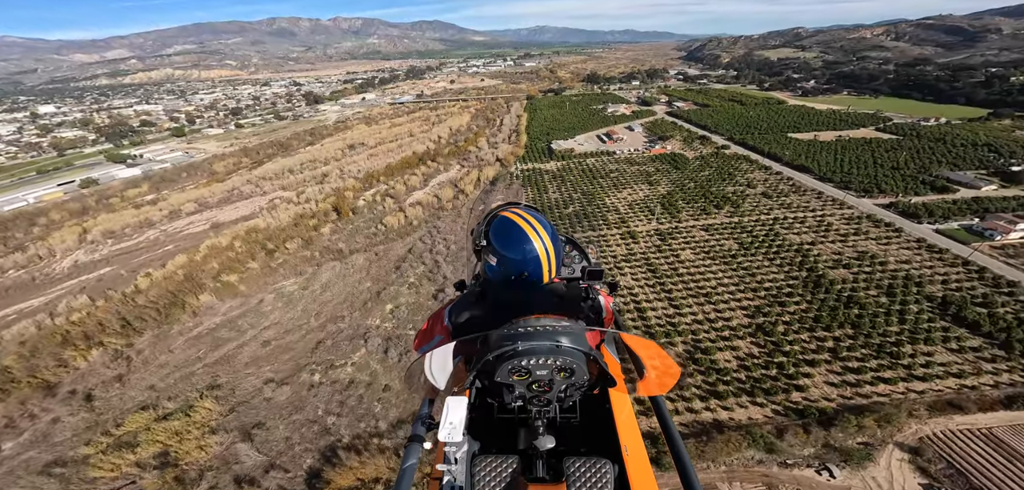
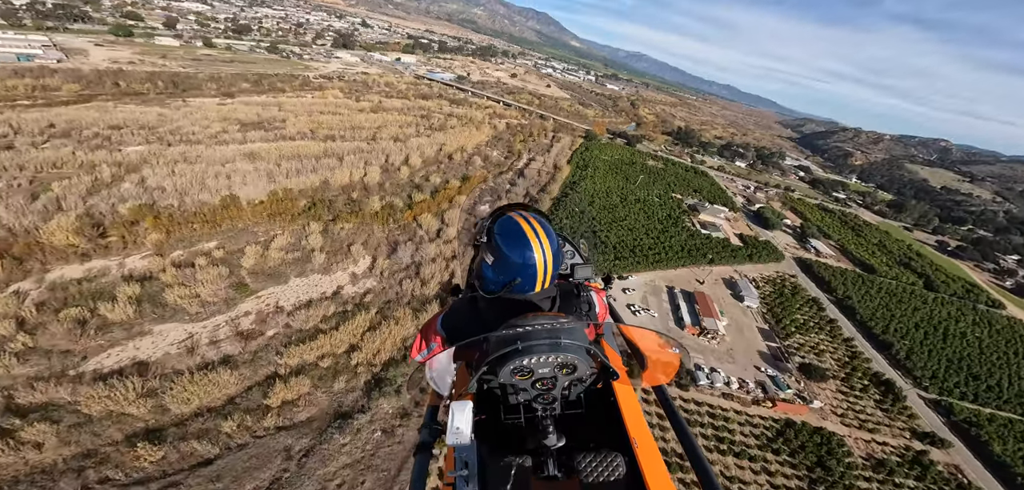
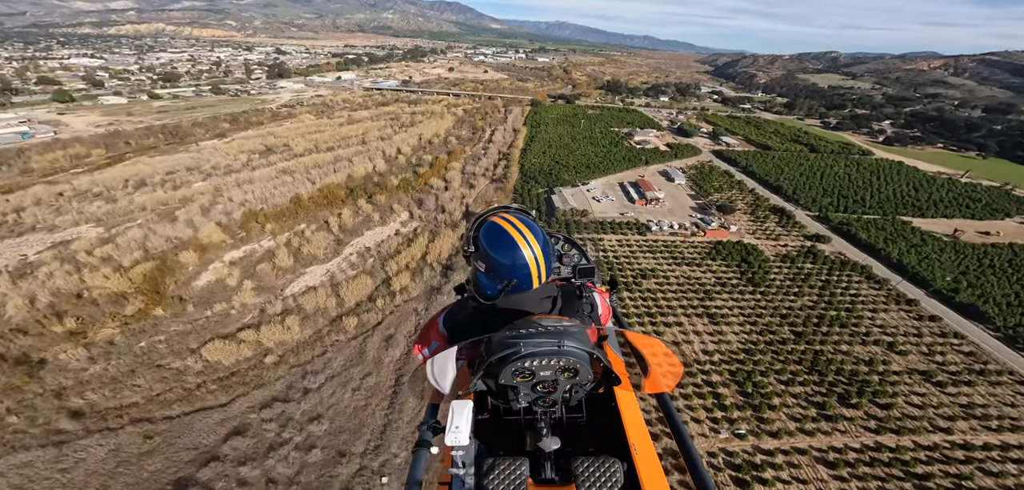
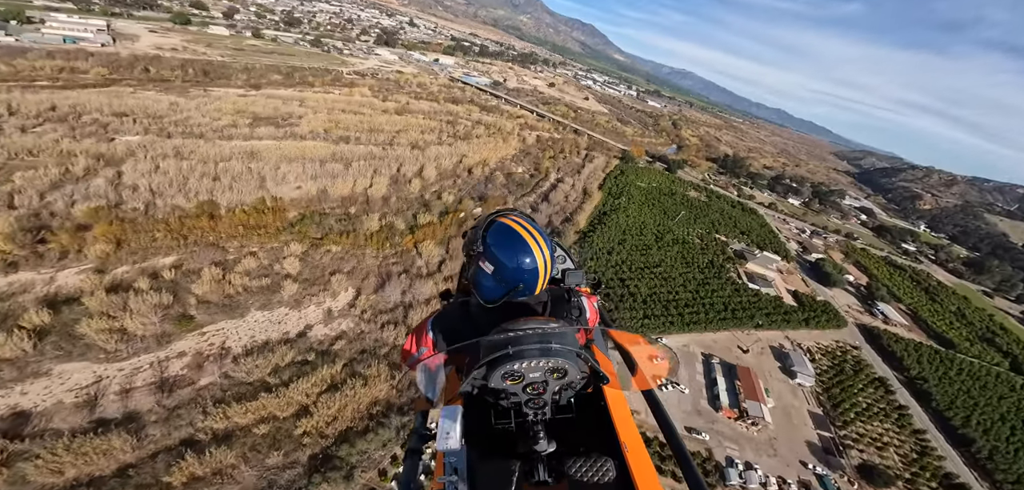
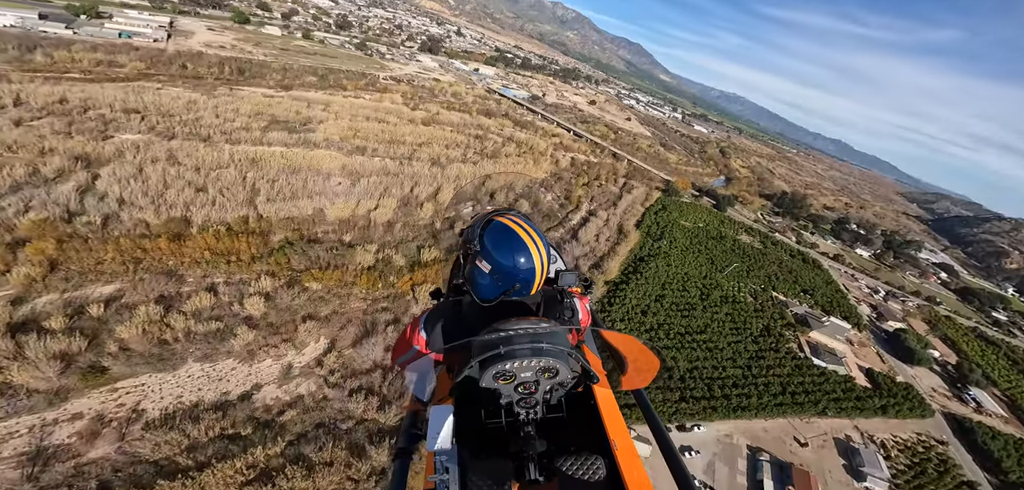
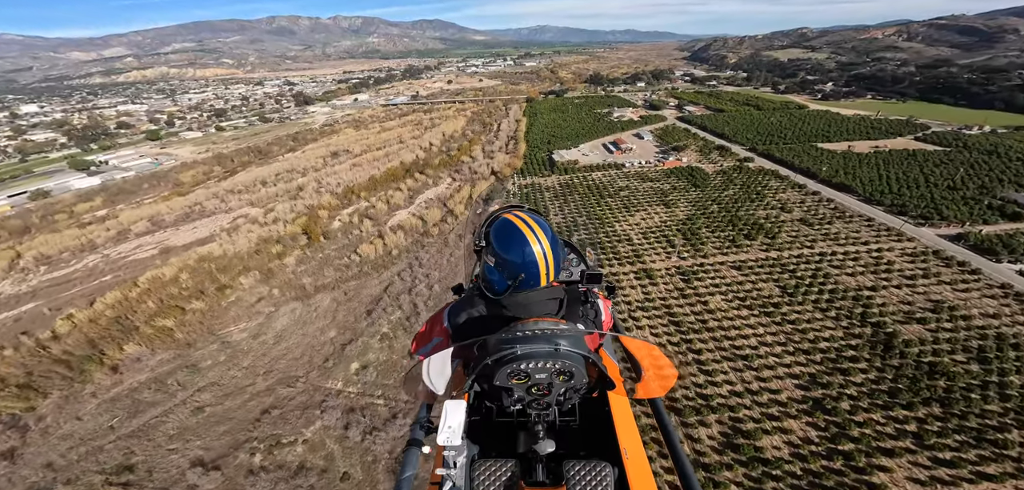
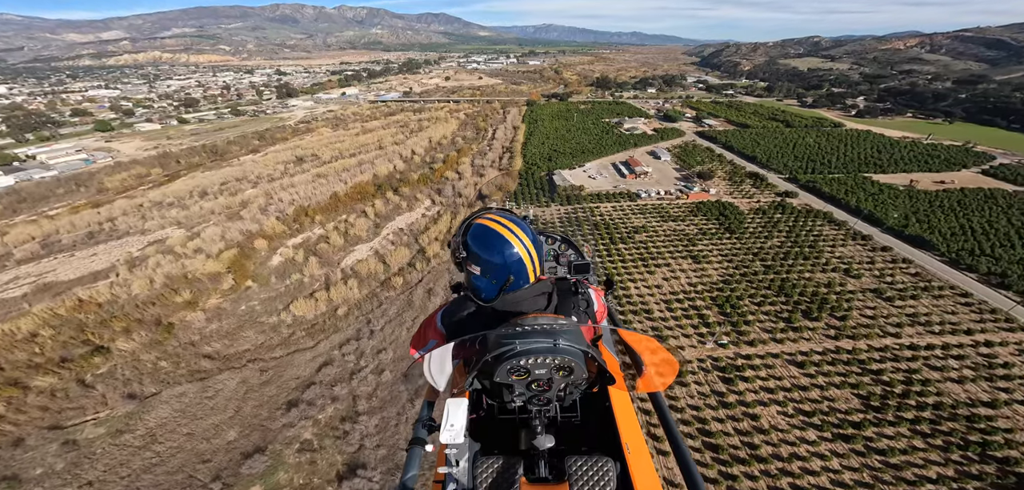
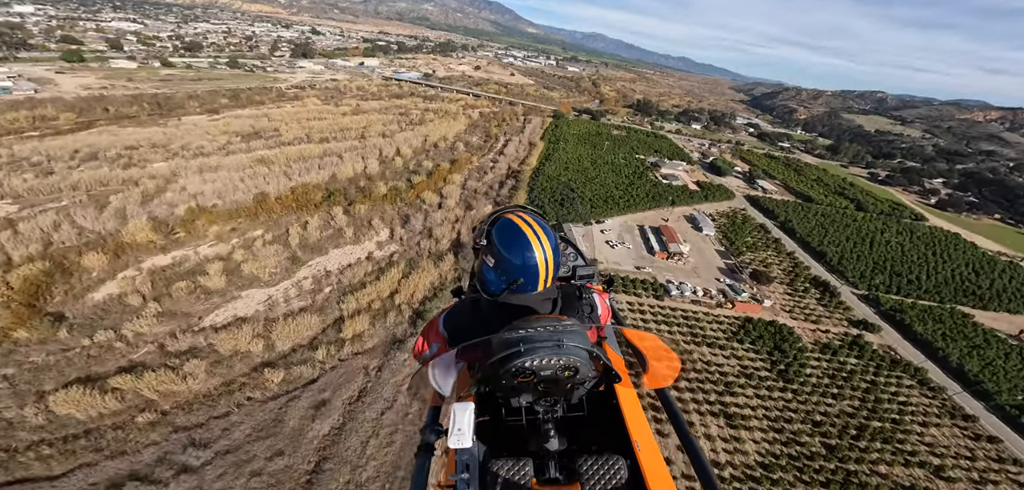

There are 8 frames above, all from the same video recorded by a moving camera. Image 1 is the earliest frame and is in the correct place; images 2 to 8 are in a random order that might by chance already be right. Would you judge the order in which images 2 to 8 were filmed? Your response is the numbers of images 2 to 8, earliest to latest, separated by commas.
6, 7, 3, 8, 2, 4, 5
